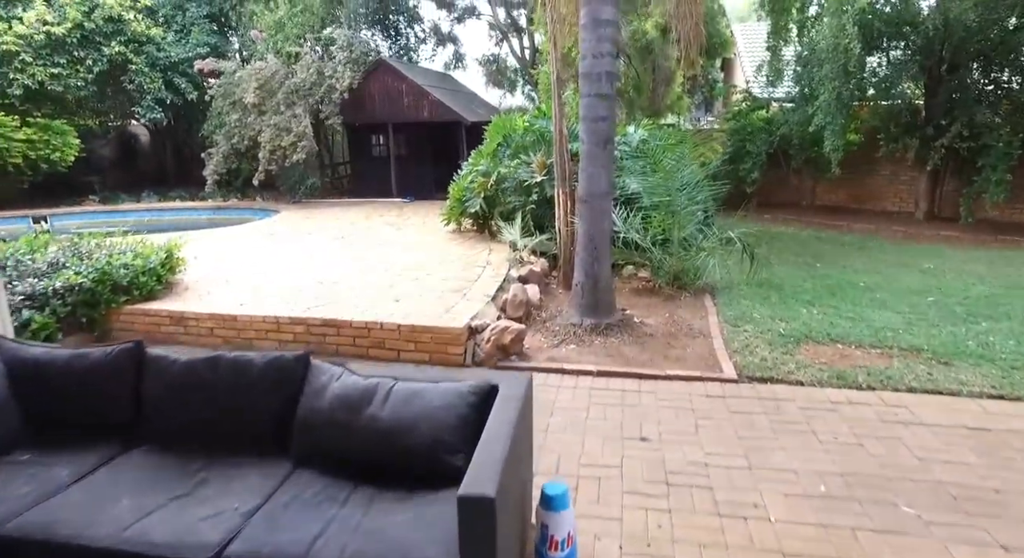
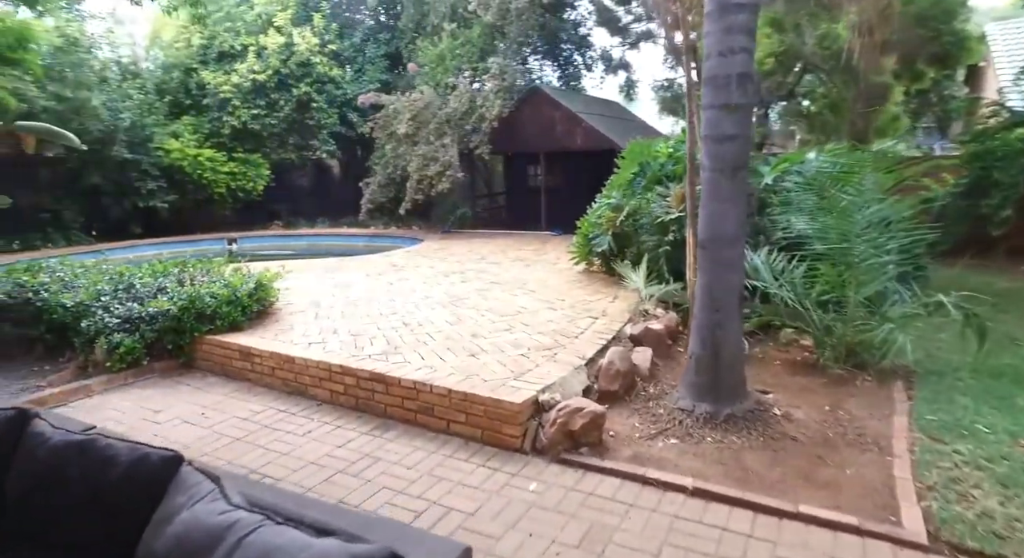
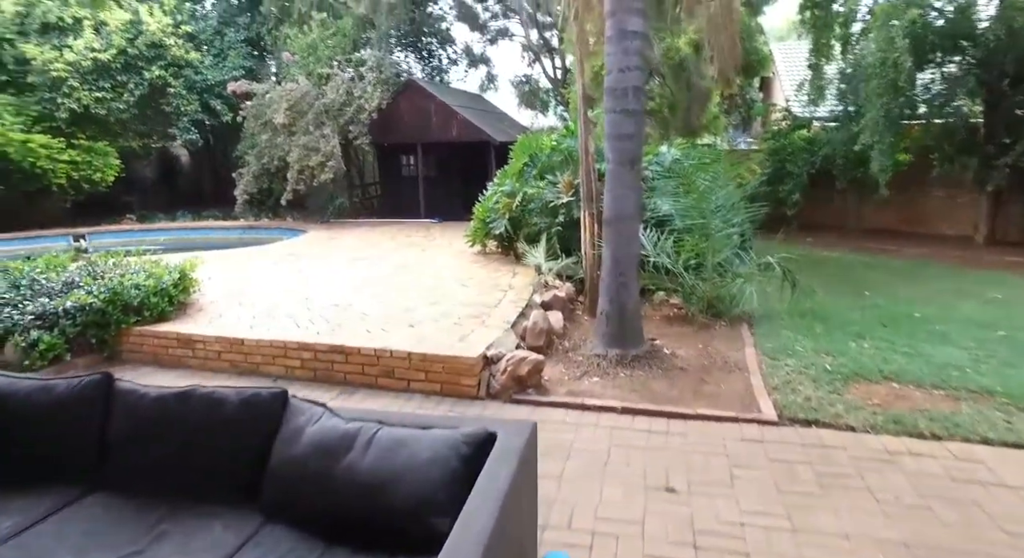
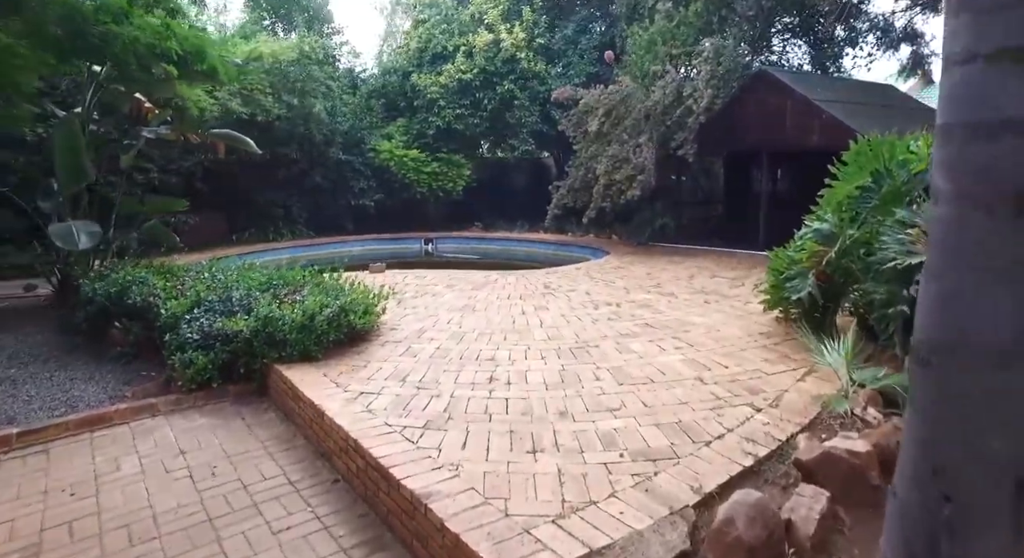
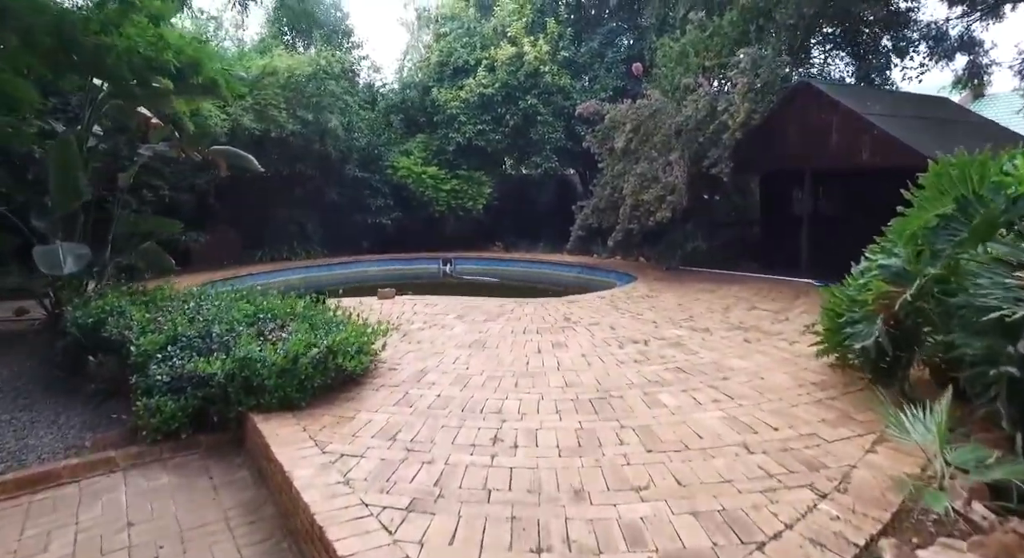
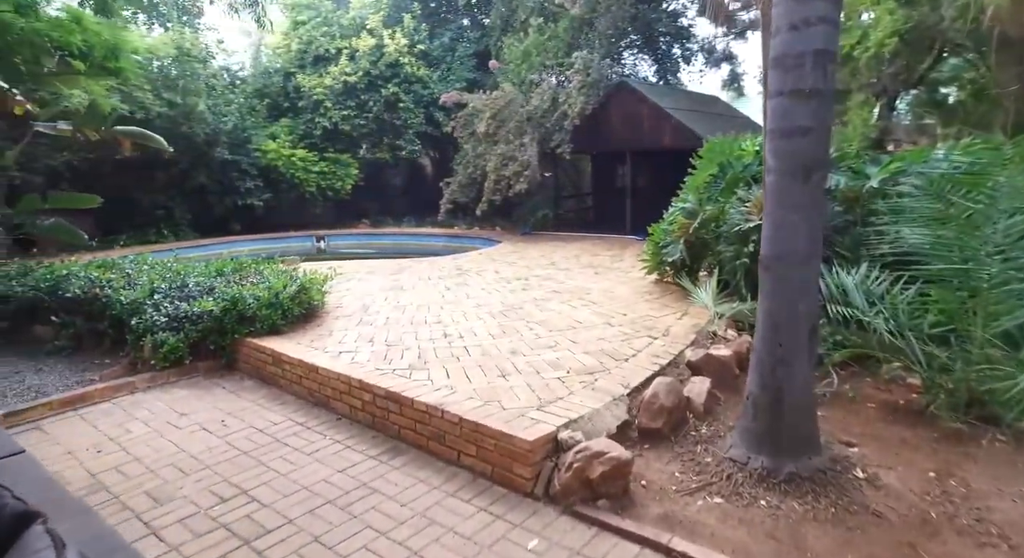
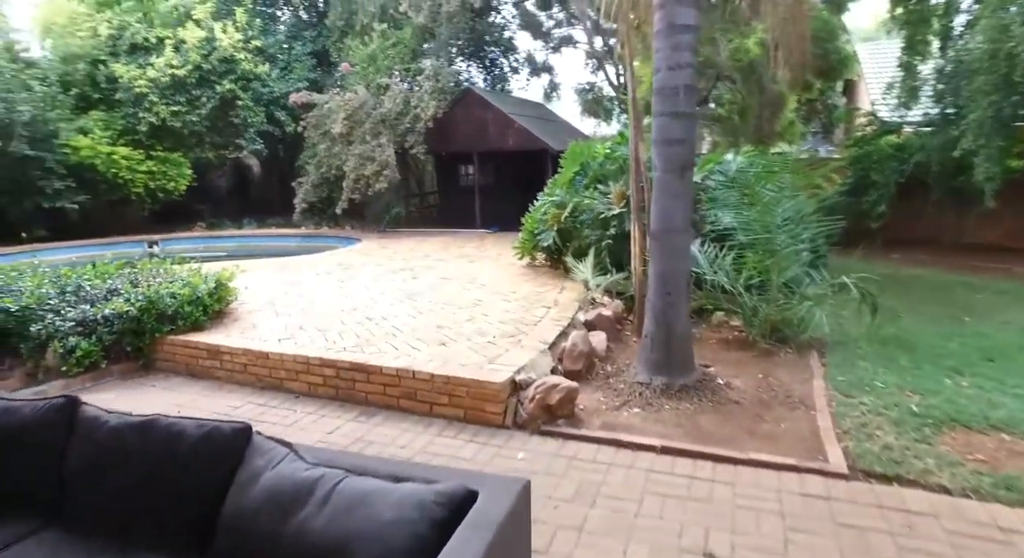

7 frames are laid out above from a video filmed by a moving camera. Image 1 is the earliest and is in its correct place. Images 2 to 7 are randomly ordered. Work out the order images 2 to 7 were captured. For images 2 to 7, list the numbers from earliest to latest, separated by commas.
3, 7, 2, 6, 4, 5
